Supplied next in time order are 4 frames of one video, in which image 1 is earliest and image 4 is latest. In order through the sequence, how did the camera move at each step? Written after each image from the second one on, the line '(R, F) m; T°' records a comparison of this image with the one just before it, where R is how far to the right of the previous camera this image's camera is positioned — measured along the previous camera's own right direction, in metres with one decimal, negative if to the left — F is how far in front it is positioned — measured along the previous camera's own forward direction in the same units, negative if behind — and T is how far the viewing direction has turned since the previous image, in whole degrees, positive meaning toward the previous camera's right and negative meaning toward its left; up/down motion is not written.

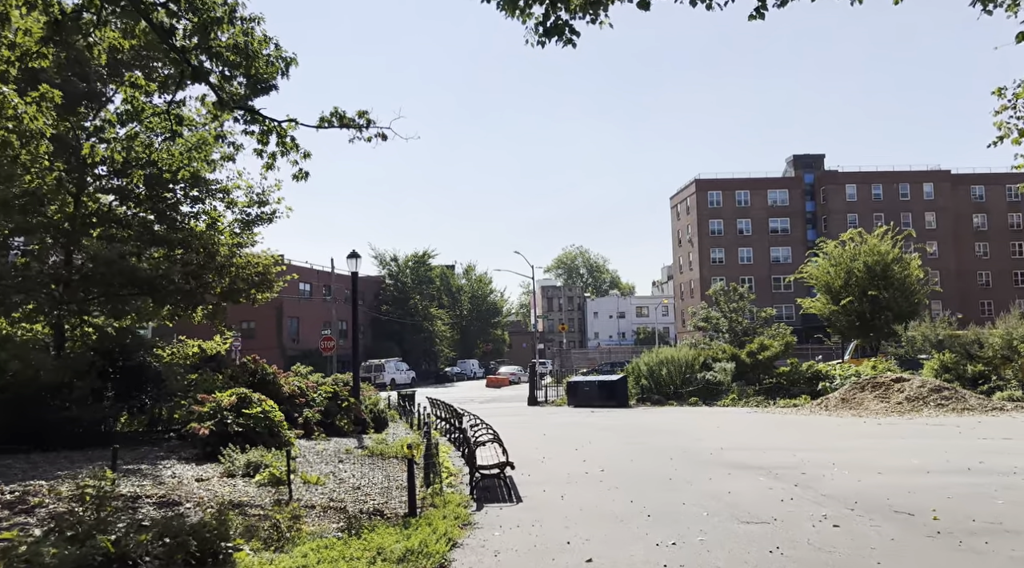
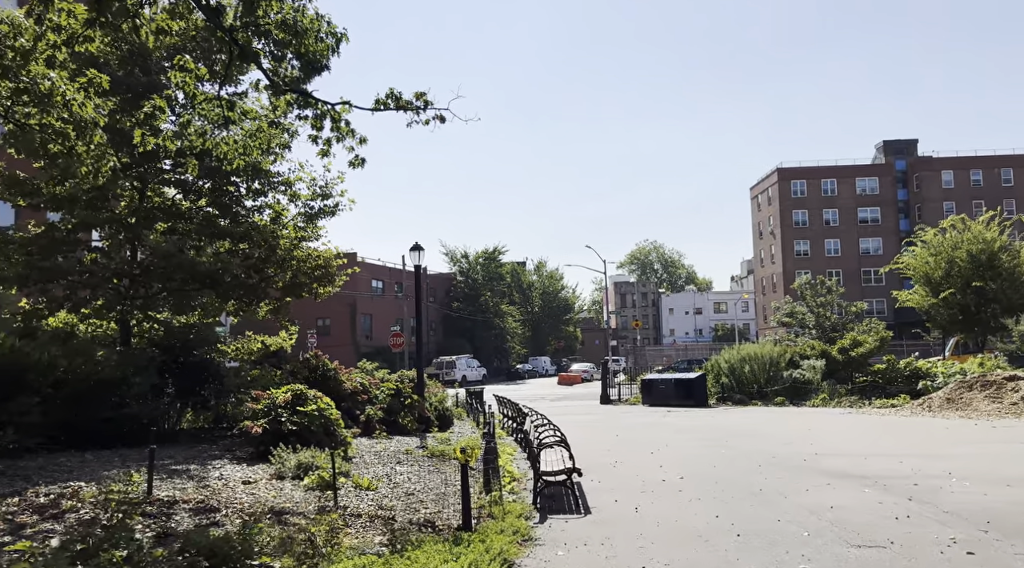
(+0.1, +0.9) m; -4°
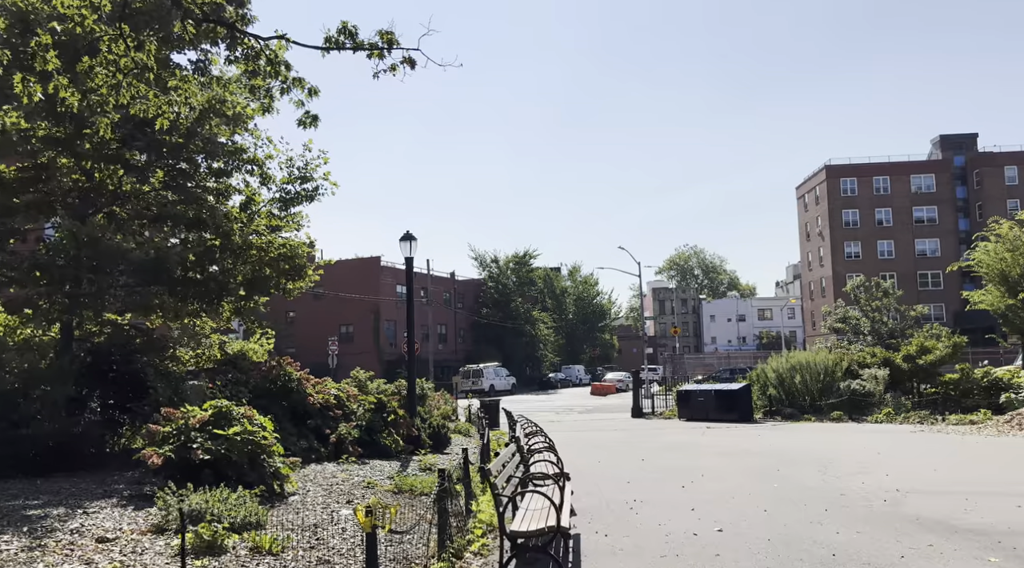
(+0.6, +3.0) m; -2°
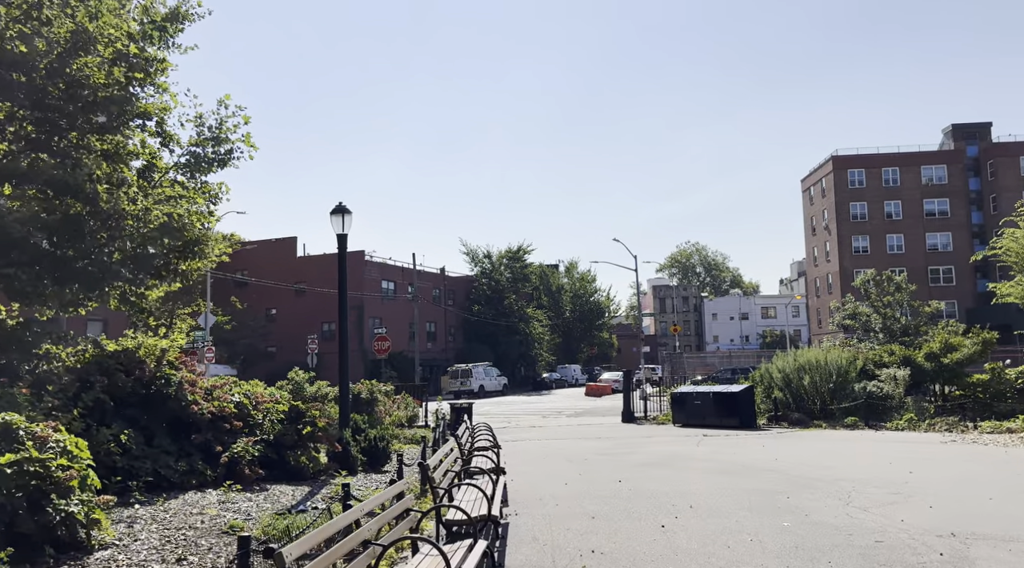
(+0.8, +2.9) m; 0°
